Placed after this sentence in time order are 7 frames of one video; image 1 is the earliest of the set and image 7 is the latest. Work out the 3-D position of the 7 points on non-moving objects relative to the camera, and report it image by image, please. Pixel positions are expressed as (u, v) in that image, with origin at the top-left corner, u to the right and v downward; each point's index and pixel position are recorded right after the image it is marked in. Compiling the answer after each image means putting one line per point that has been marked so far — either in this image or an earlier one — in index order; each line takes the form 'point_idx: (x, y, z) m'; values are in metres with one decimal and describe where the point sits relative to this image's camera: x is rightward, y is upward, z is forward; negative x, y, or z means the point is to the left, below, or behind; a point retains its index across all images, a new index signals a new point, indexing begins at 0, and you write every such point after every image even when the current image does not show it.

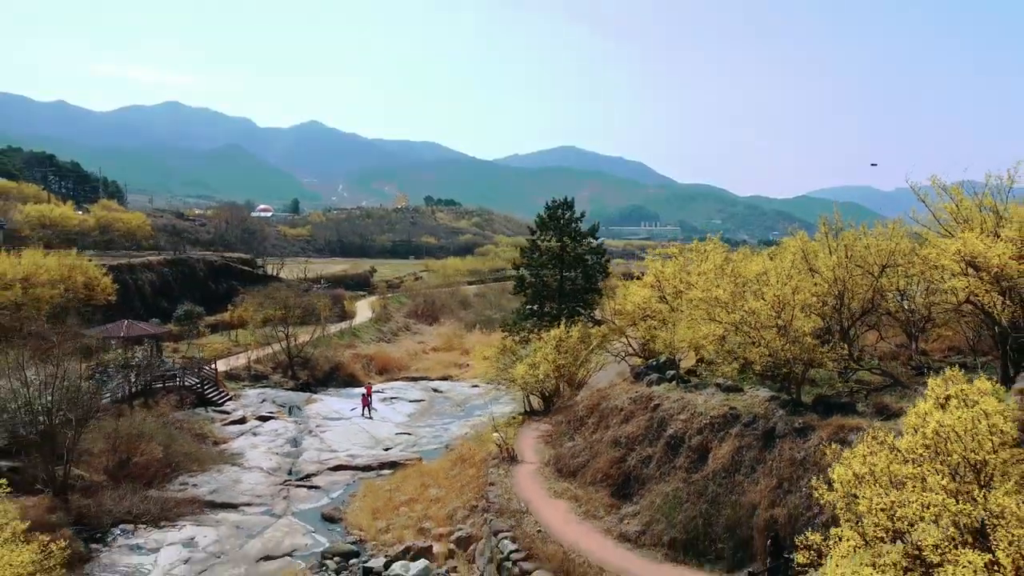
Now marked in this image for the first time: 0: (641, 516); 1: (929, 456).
0: (+4.6, -7.9, +20.1) m
1: (+8.5, -3.3, +11.9) m
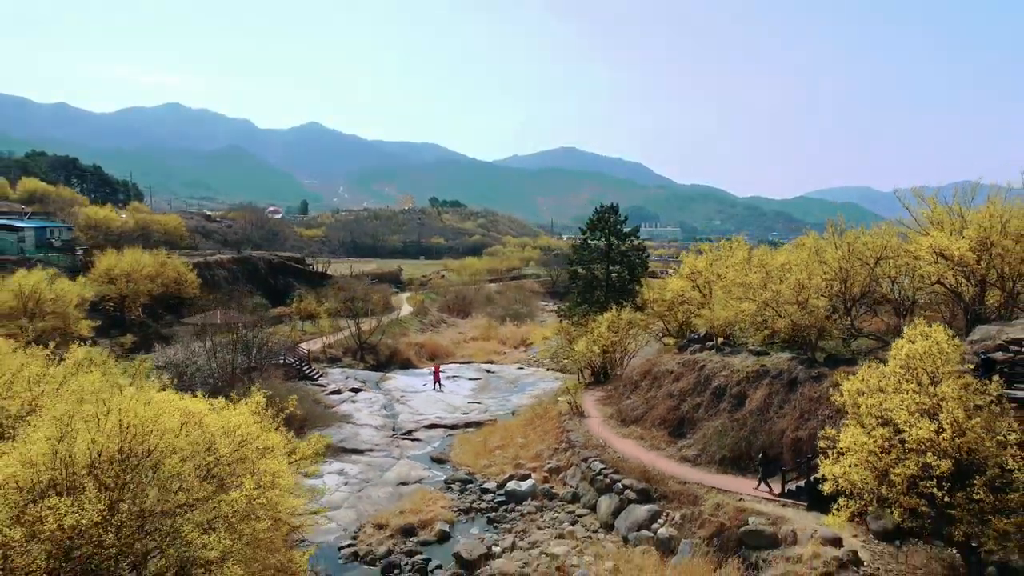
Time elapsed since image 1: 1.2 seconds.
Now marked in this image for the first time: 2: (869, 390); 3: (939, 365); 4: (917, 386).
0: (+8.6, -7.3, +26.7) m
1: (+12.6, -2.6, +18.5) m
2: (+11.7, -3.2, +19.0) m
3: (+13.3, -2.3, +18.1) m
4: (+12.5, -2.9, +17.9) m
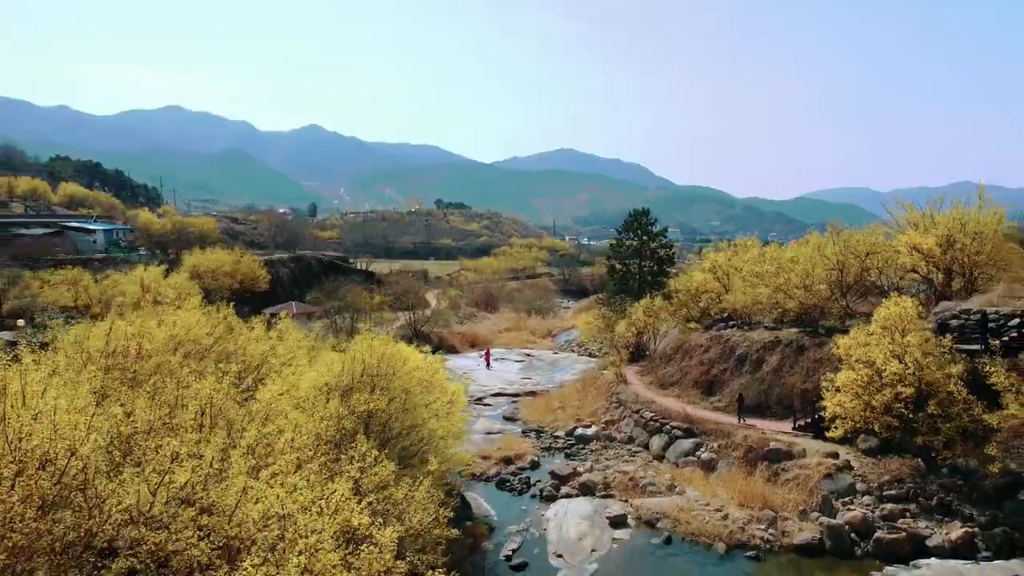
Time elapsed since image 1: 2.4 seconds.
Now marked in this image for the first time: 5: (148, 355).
0: (+12.6, -6.5, +34.0) m
1: (+16.6, -1.8, +25.9) m
2: (+15.7, -2.5, +26.3) m
3: (+17.4, -1.5, +25.5) m
4: (+16.6, -2.2, +25.3) m
5: (-12.2, -2.2, +19.6) m
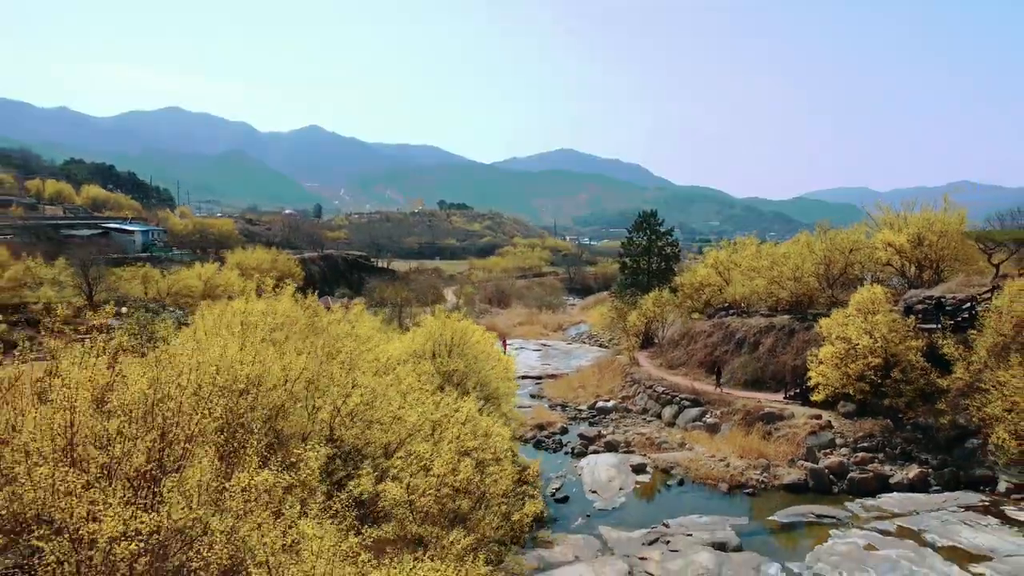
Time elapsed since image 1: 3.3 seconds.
0: (+14.7, -6.0, +39.3) m
1: (+18.6, -1.3, +31.2) m
2: (+17.8, -1.9, +31.6) m
3: (+19.4, -0.9, +30.7) m
4: (+18.6, -1.6, +30.5) m
5: (-10.2, -1.6, +24.8) m
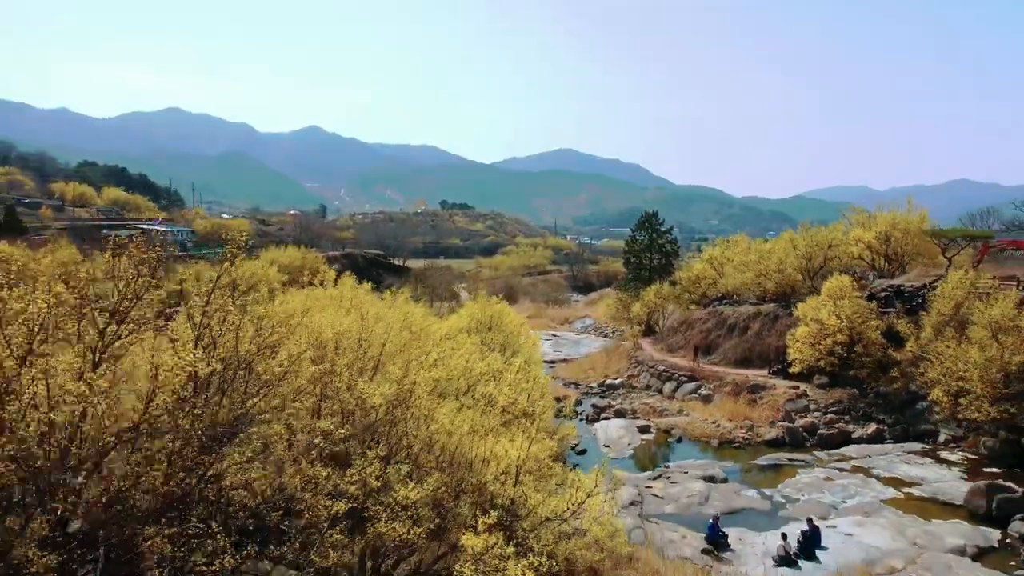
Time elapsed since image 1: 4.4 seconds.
0: (+16.2, -5.3, +44.9) m
1: (+20.2, -0.6, +36.8) m
2: (+19.3, -1.2, +37.2) m
3: (+20.9, -0.3, +36.3) m
4: (+20.1, -0.9, +36.1) m
5: (-8.7, -1.0, +30.4) m
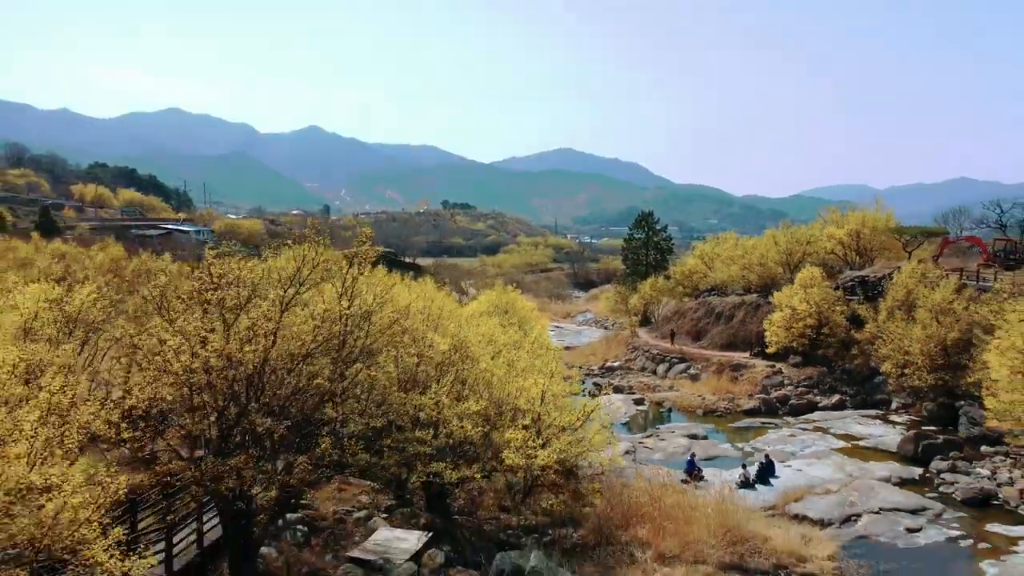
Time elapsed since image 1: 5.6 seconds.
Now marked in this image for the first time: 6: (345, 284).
0: (+17.0, -4.6, +50.0) m
1: (+21.0, +0.1, +41.9) m
2: (+20.1, -0.5, +42.3) m
3: (+21.7, +0.4, +41.4) m
4: (+20.9, -0.2, +41.3) m
5: (-7.9, -0.4, +35.5) m
6: (-4.4, +0.1, +15.2) m
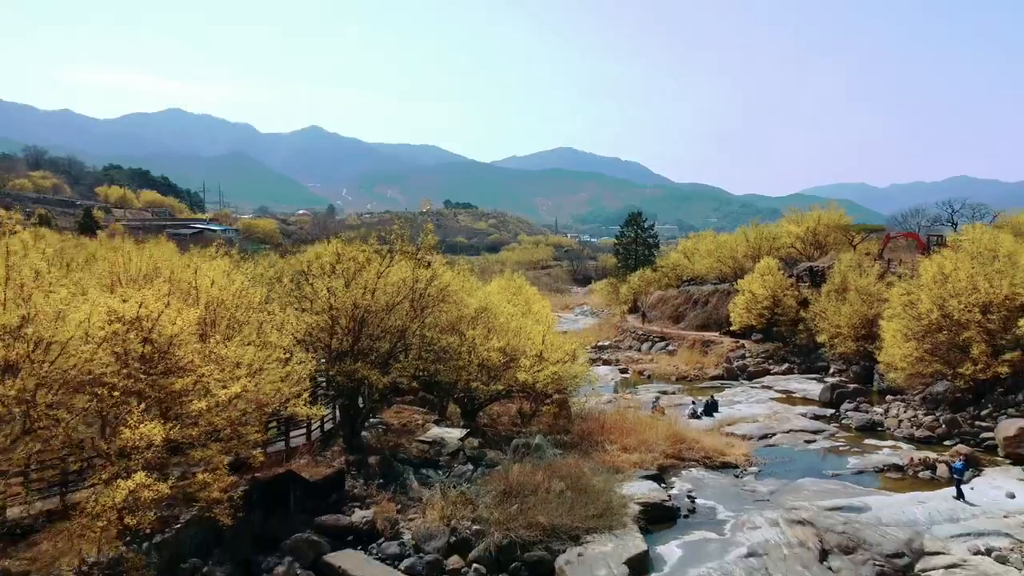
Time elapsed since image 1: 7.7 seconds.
0: (+17.5, -3.6, +57.9) m
1: (+21.4, +1.1, +49.8) m
2: (+20.6, +0.5, +50.2) m
3: (+22.2, +1.5, +49.4) m
4: (+21.4, +0.8, +49.2) m
5: (-7.4, +0.6, +43.5) m
6: (-3.9, +1.1, +23.2) m
